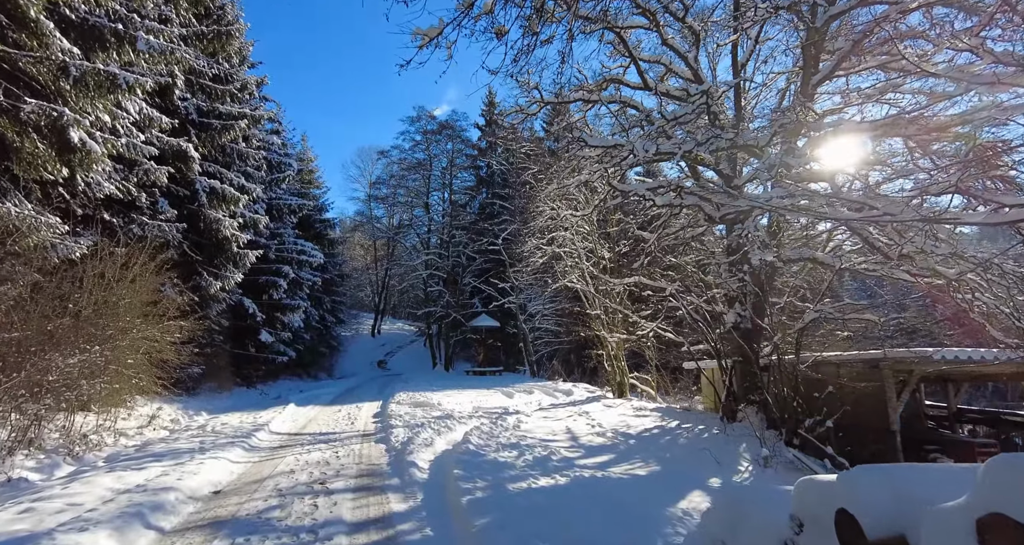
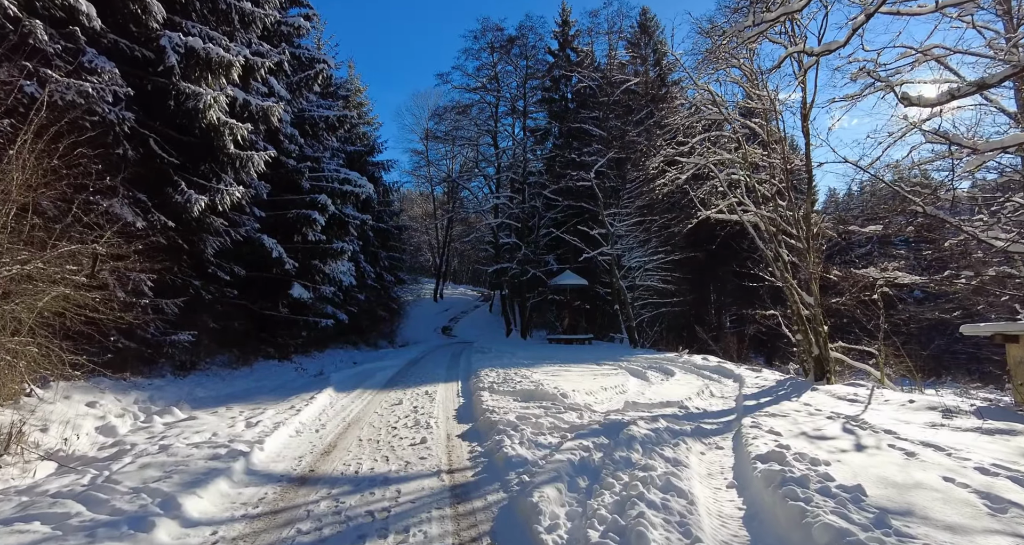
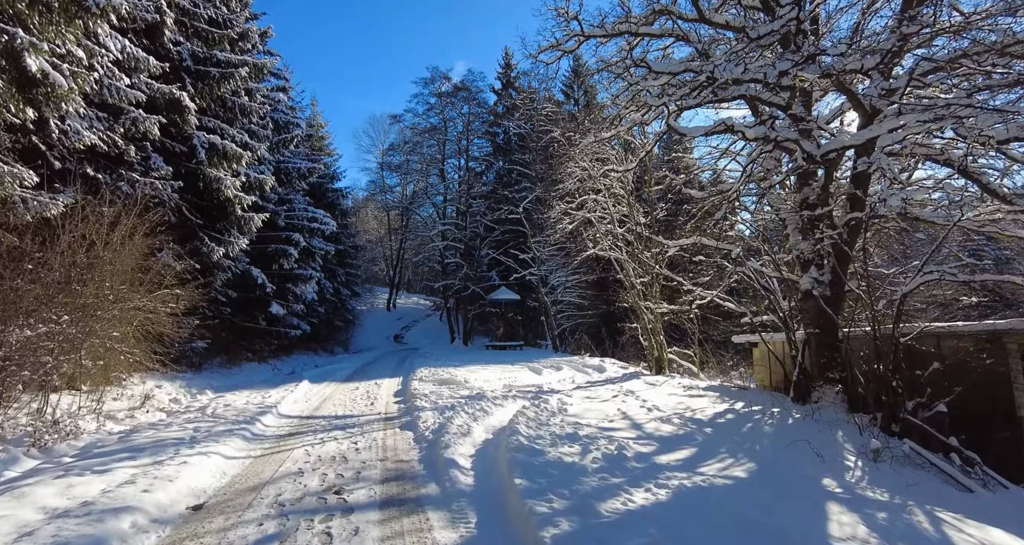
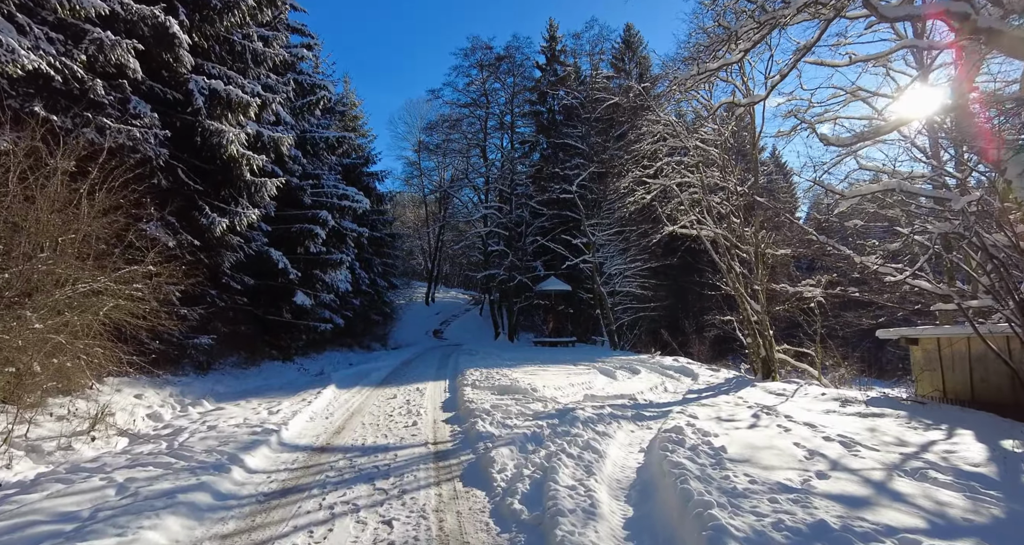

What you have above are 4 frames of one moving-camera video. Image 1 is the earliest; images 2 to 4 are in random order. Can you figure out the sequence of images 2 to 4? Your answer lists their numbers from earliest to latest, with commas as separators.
3, 4, 2
